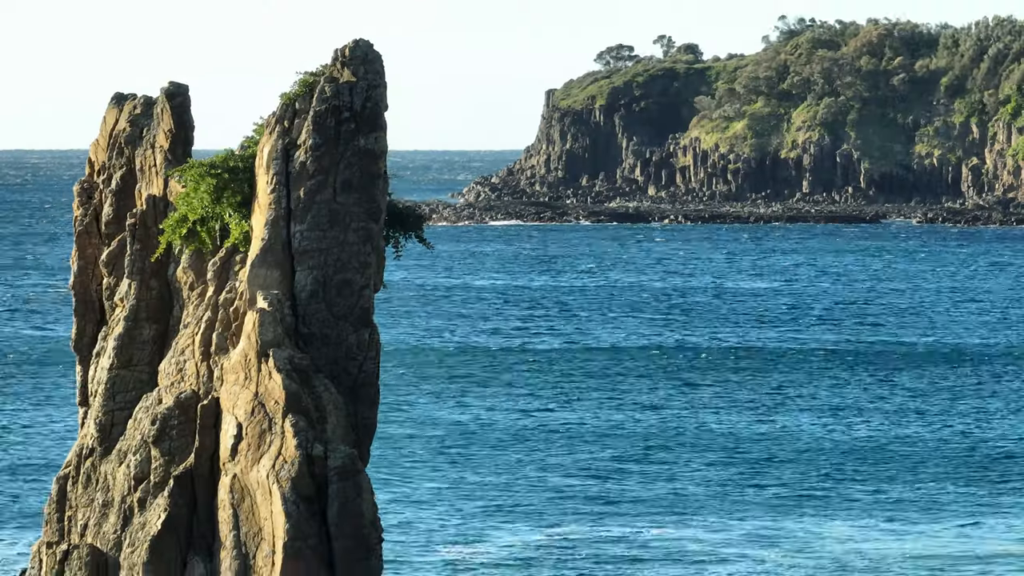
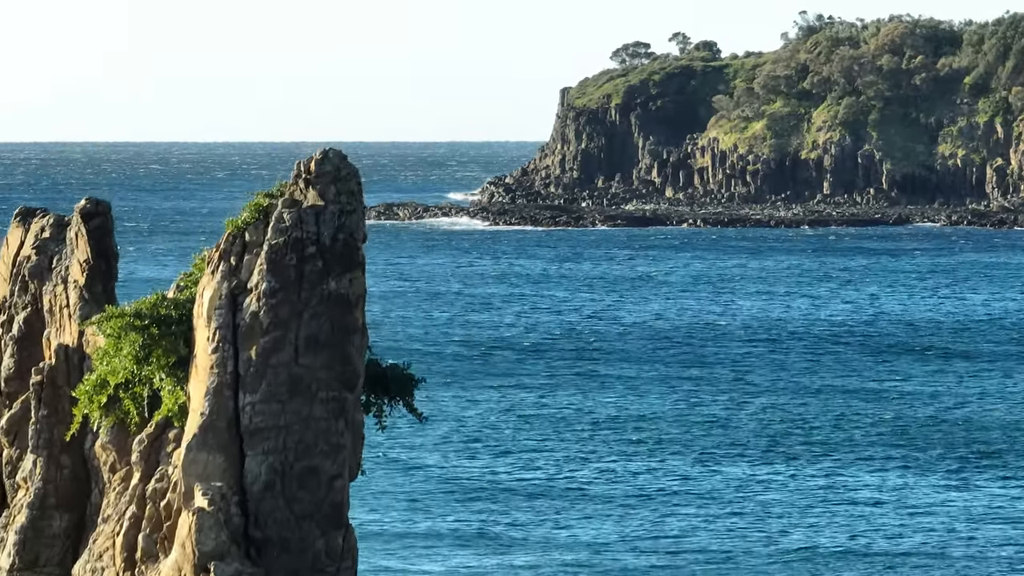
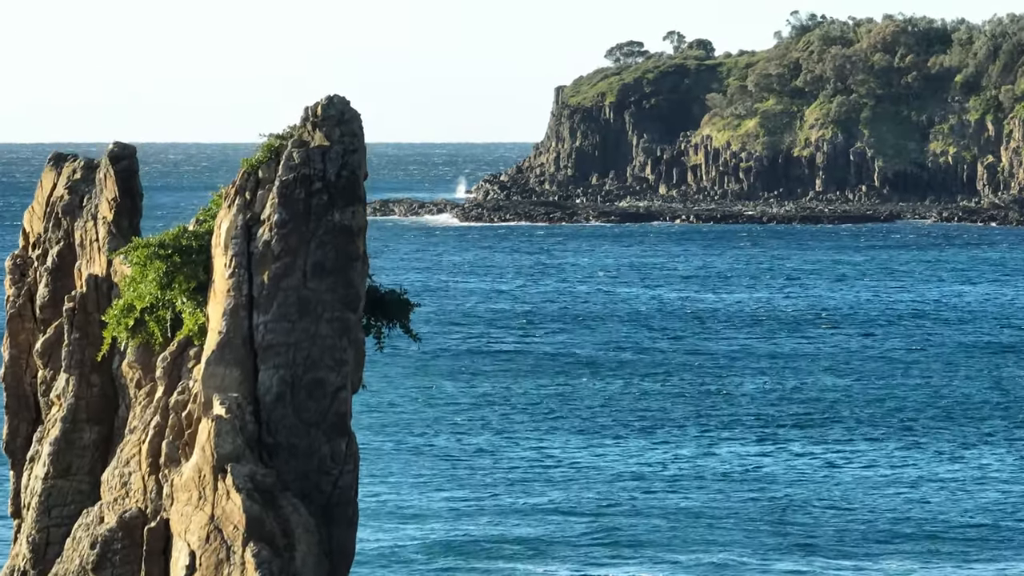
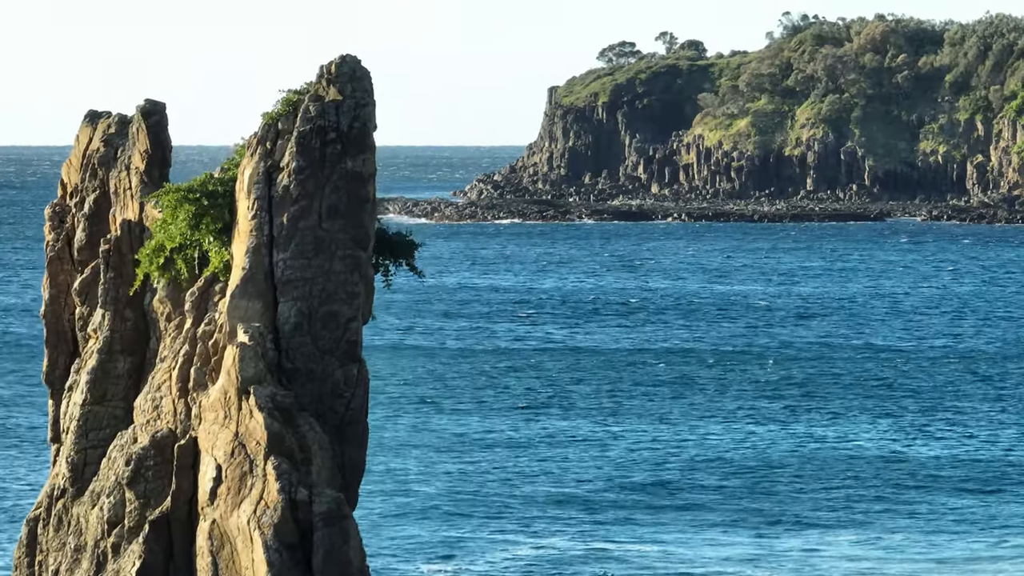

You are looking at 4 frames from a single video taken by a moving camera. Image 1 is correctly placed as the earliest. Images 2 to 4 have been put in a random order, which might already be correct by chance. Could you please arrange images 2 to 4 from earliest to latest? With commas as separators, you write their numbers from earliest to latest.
4, 3, 2
